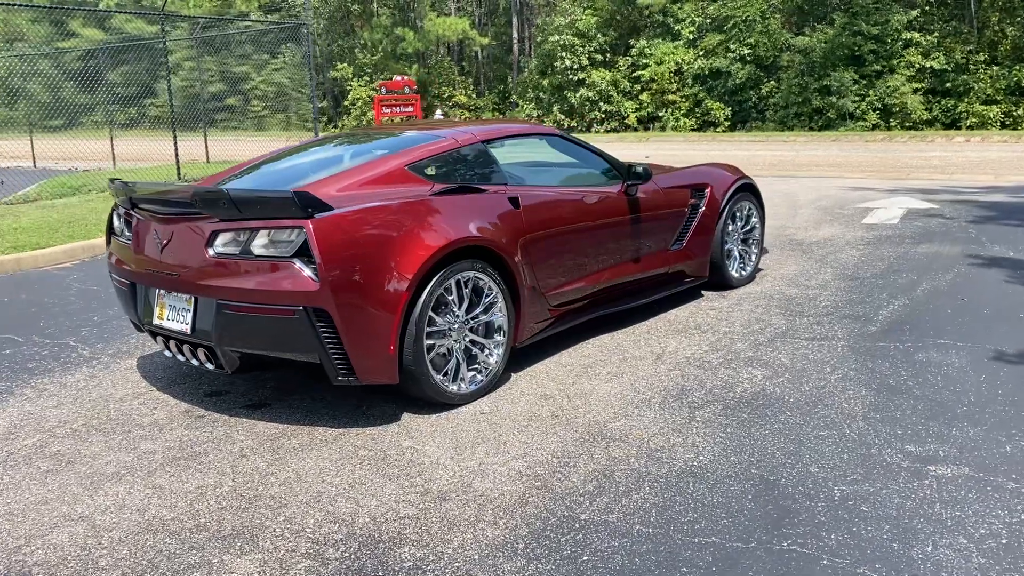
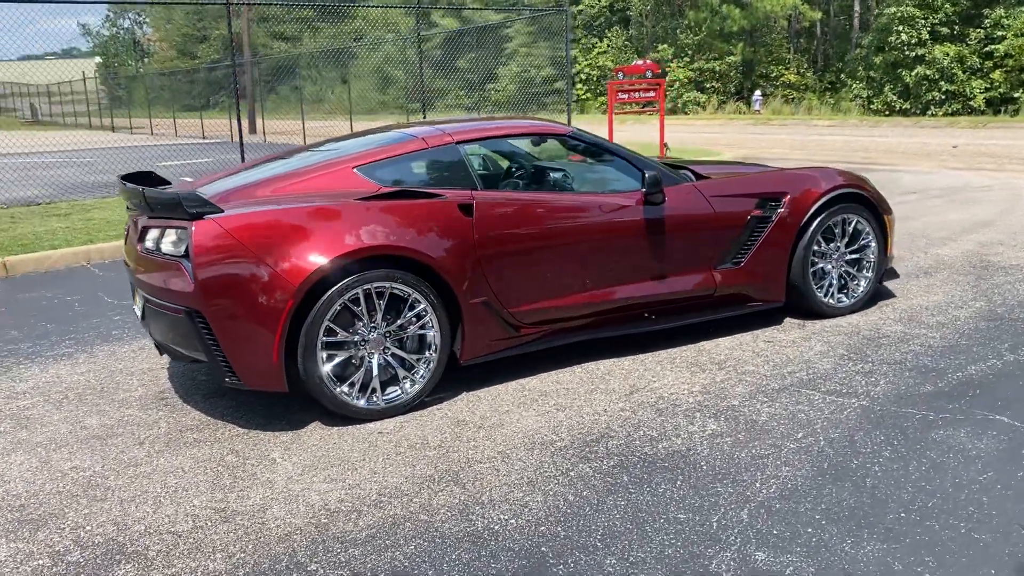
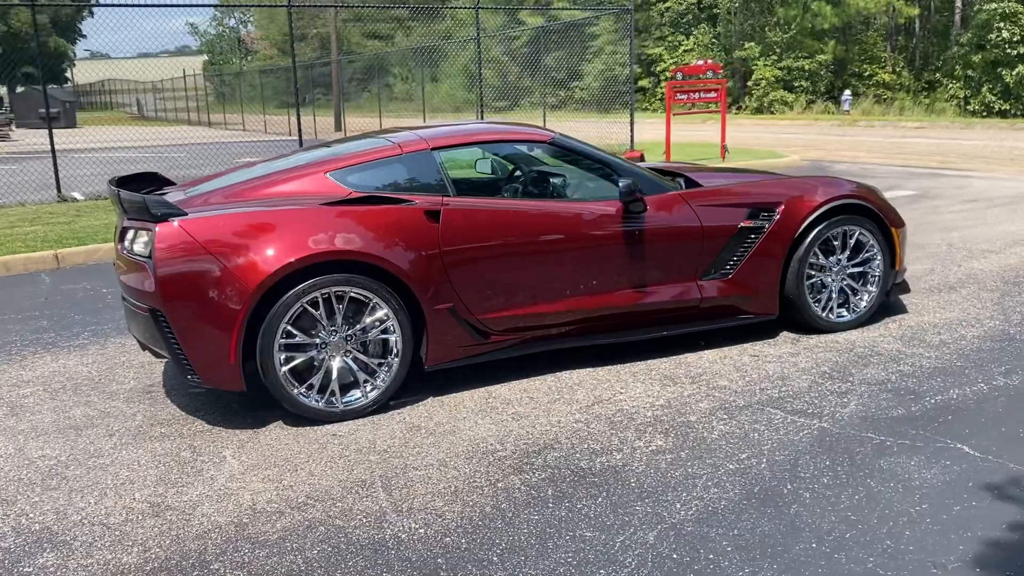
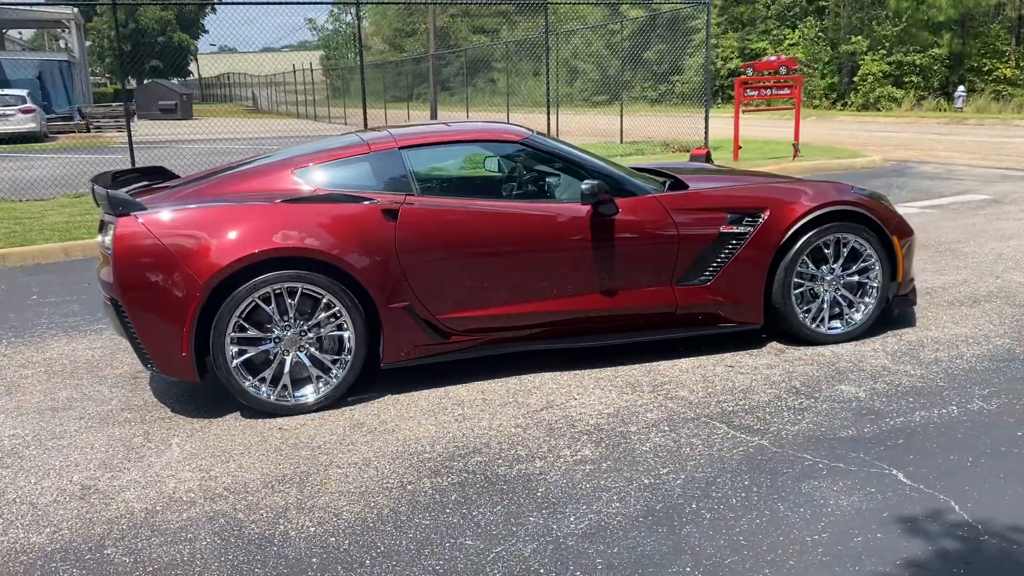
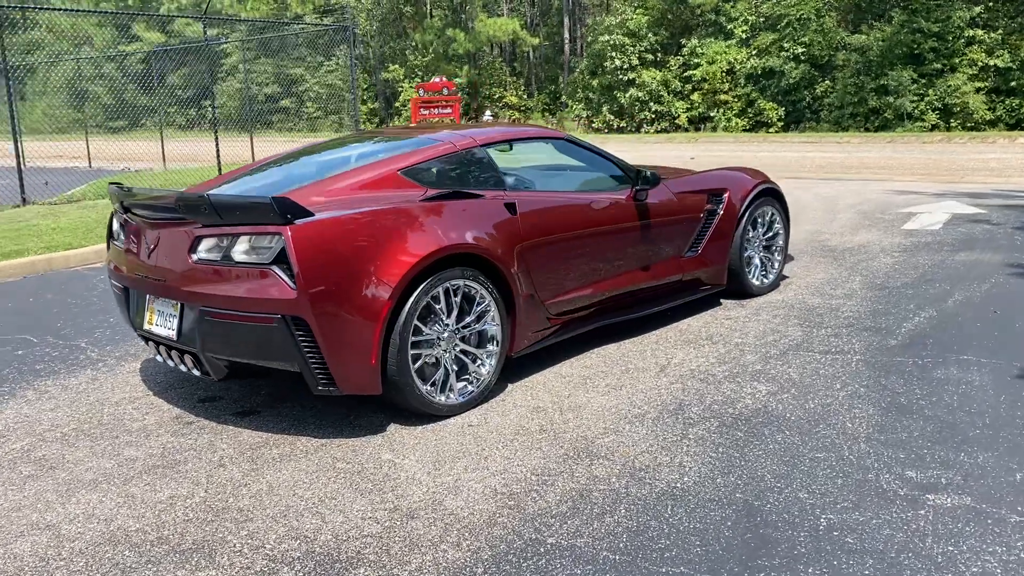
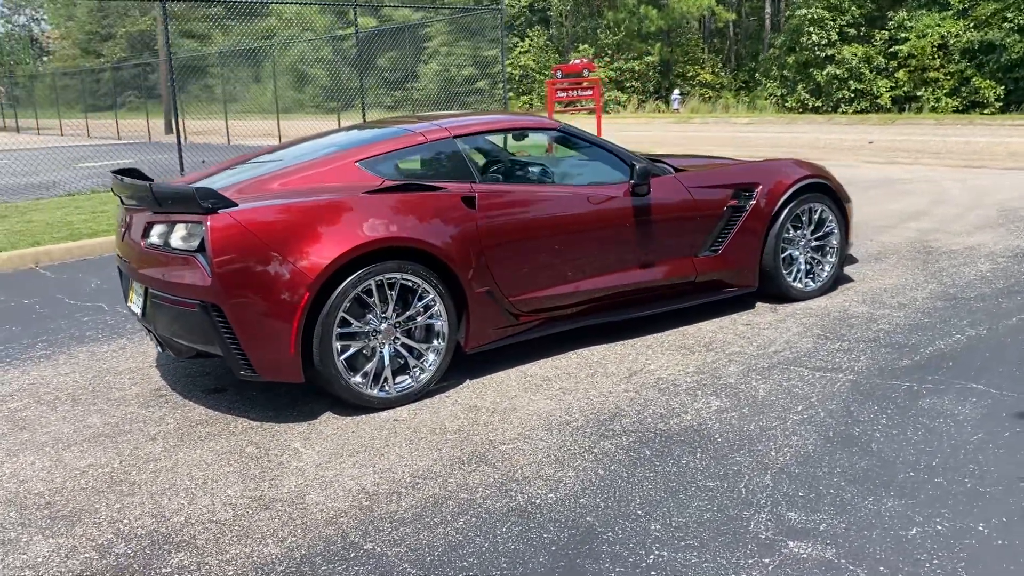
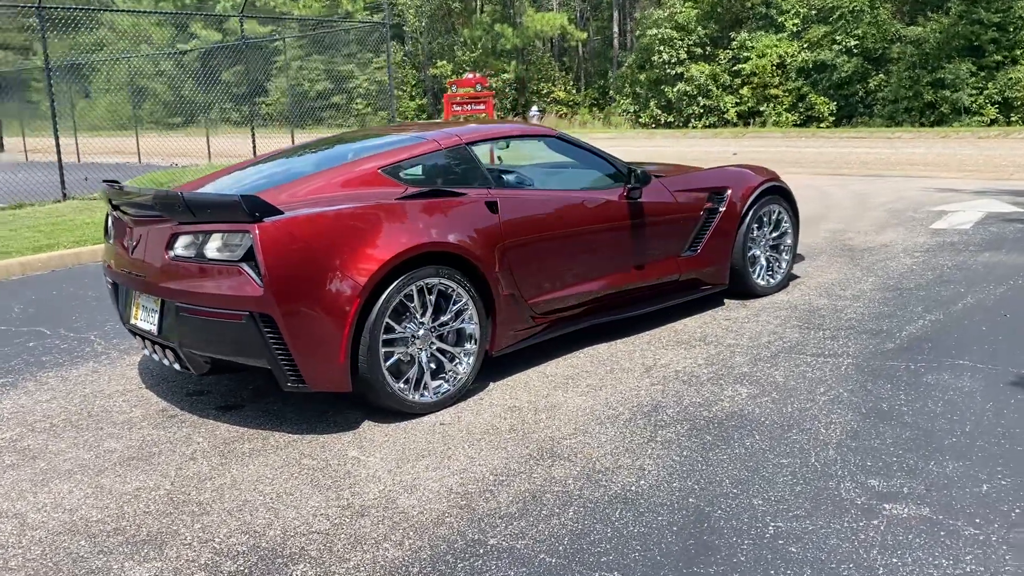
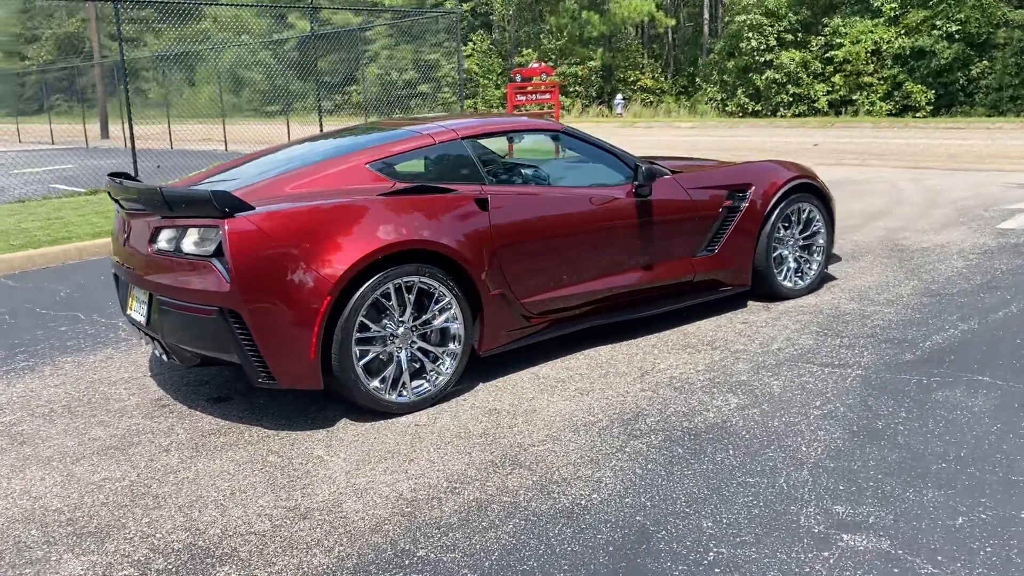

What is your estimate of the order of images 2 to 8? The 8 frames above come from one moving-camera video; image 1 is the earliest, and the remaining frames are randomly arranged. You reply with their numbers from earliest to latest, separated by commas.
5, 7, 8, 6, 2, 3, 4
